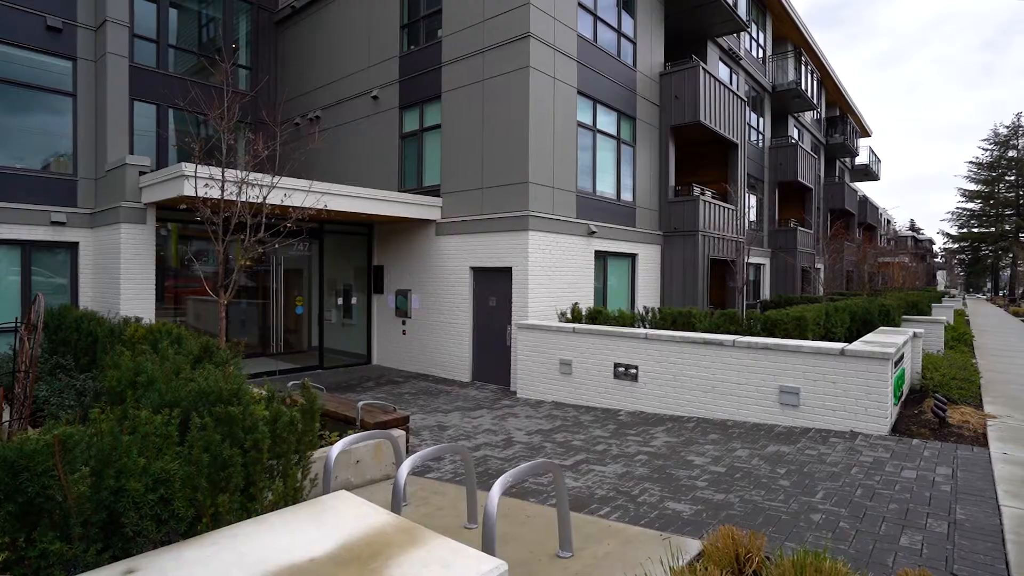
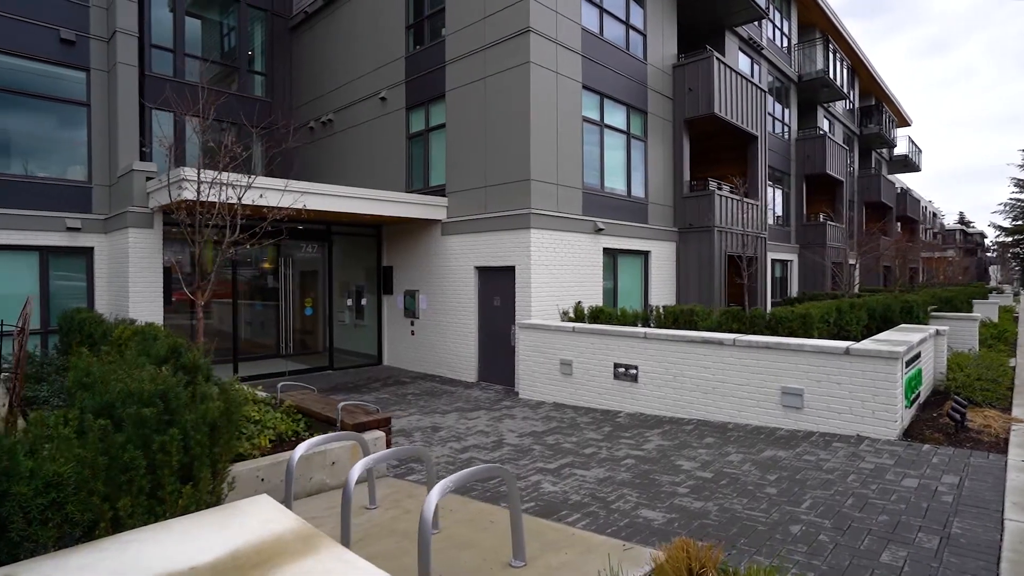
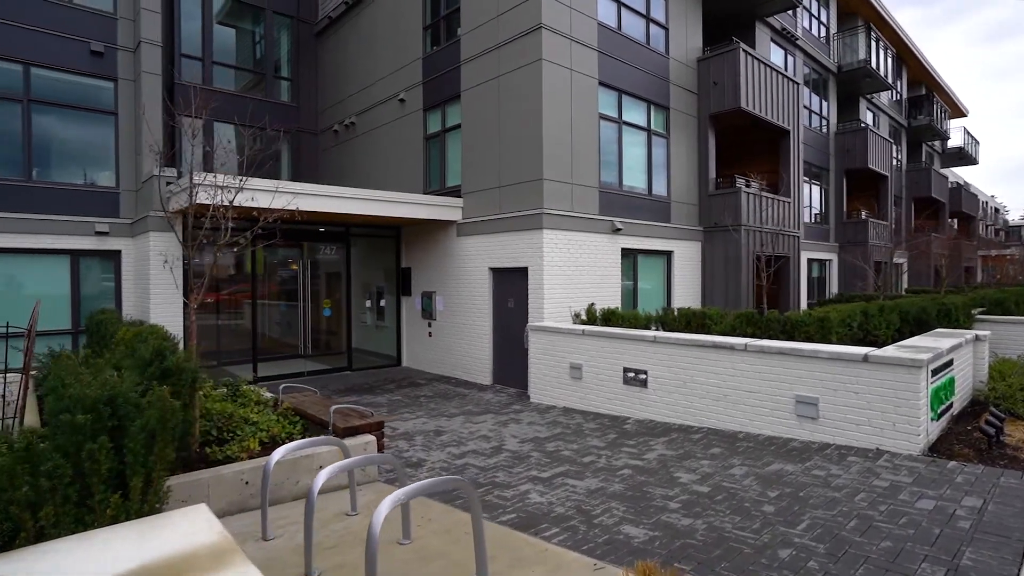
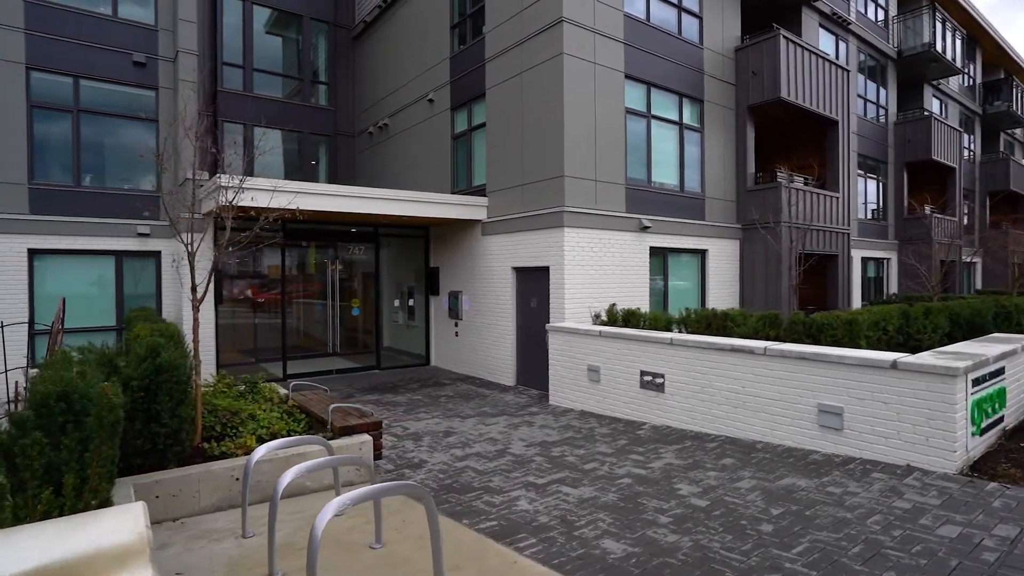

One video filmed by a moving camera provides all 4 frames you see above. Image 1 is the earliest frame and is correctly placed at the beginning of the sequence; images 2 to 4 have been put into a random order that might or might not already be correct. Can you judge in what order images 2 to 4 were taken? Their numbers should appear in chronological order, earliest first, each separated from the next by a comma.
2, 3, 4
